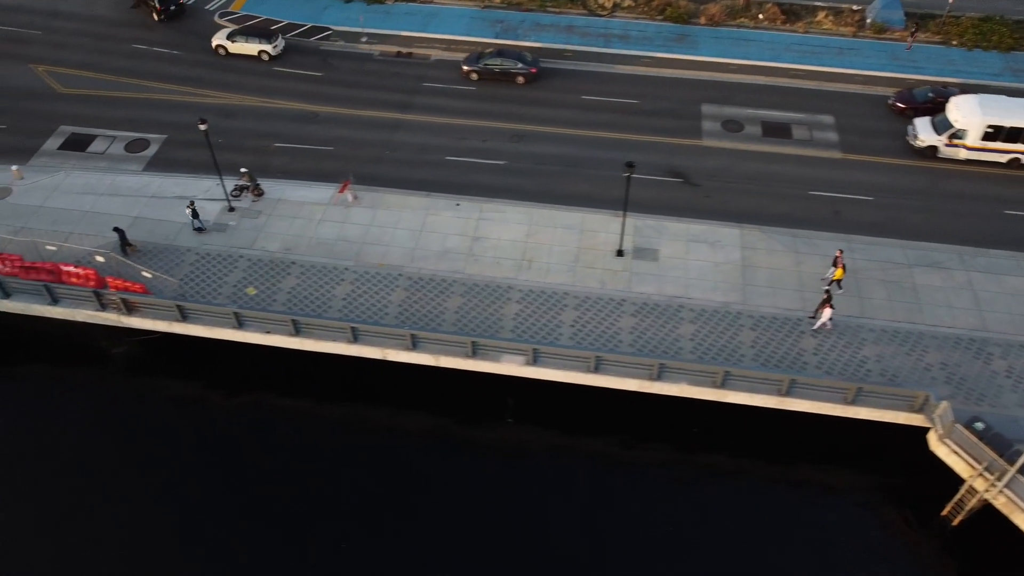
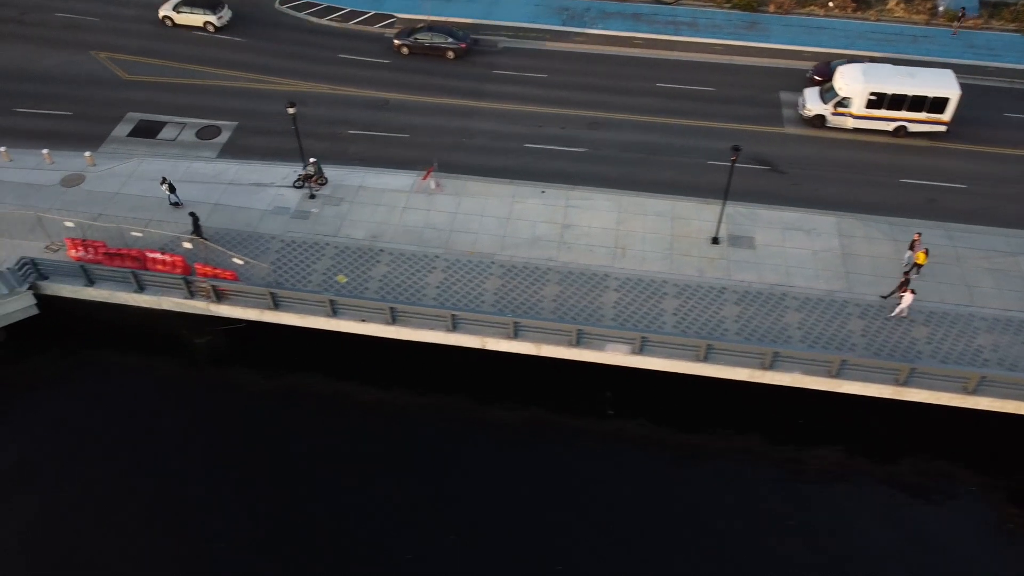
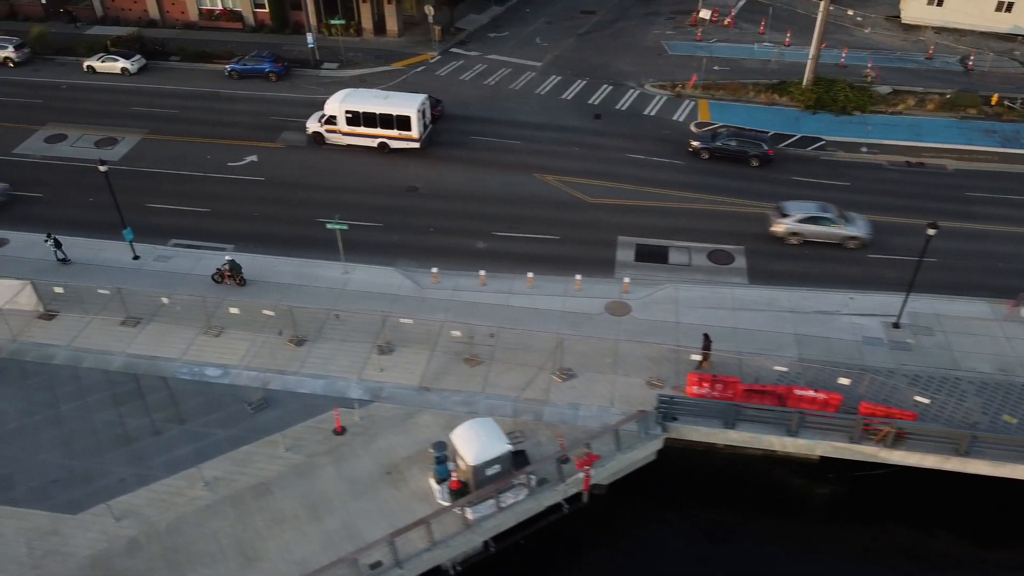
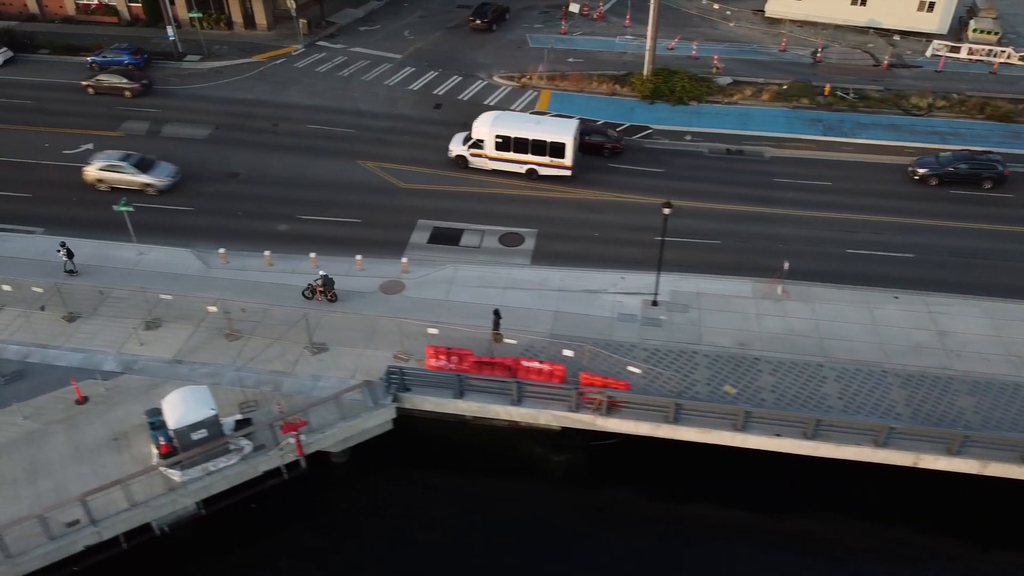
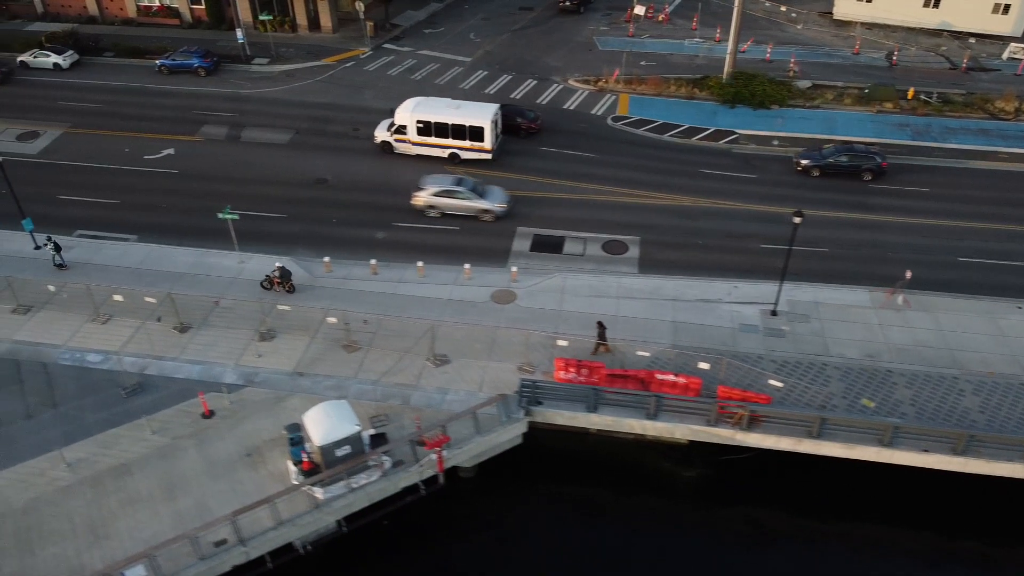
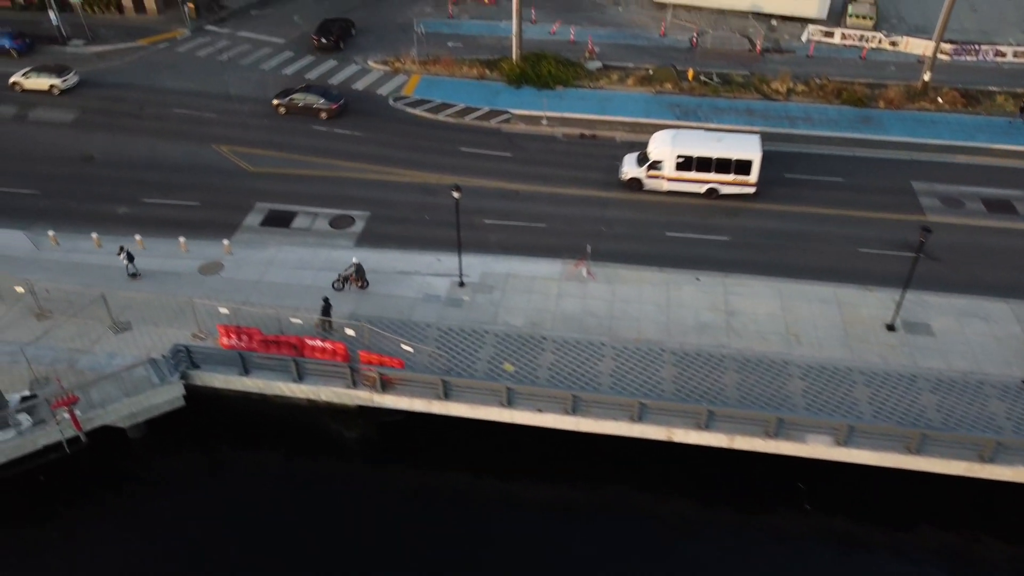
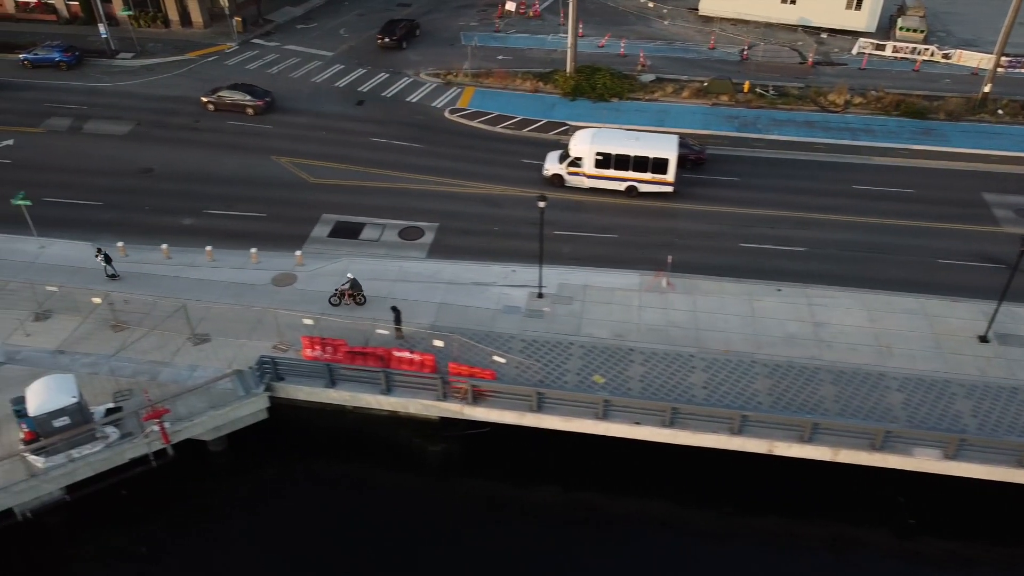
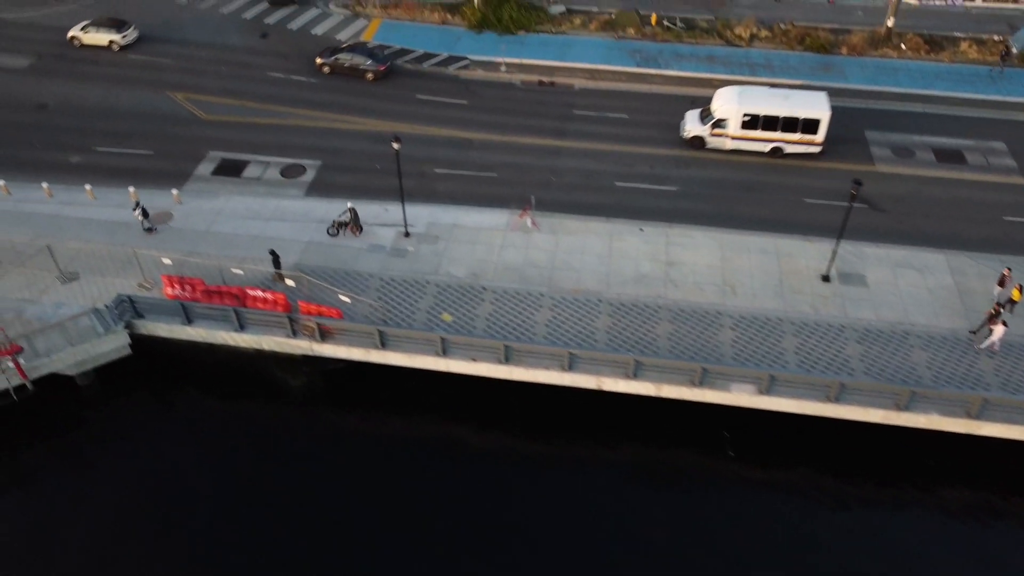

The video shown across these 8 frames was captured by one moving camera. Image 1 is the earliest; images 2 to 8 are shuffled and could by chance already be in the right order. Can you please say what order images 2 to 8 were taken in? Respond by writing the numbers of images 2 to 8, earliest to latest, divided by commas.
2, 8, 6, 7, 4, 5, 3
